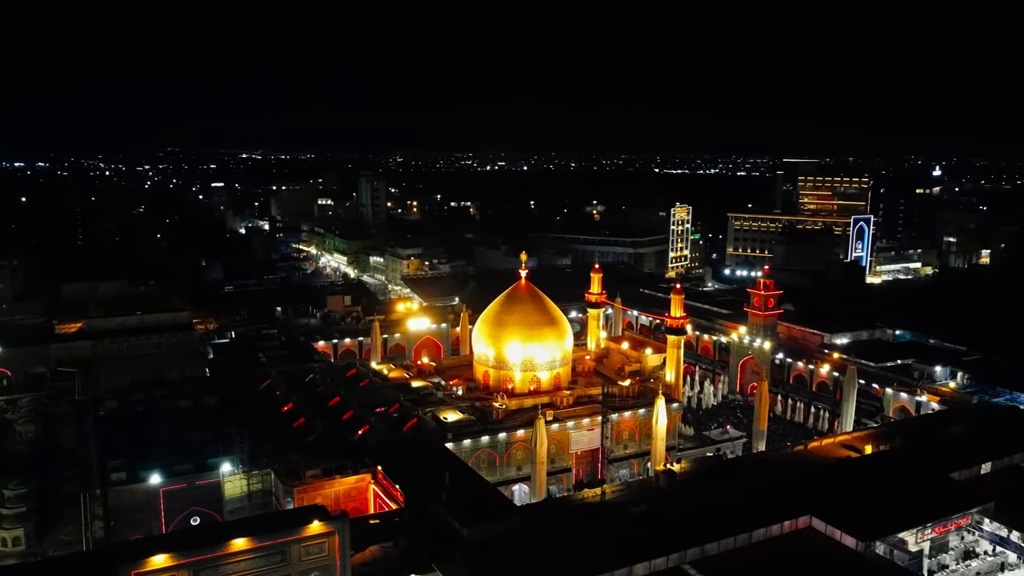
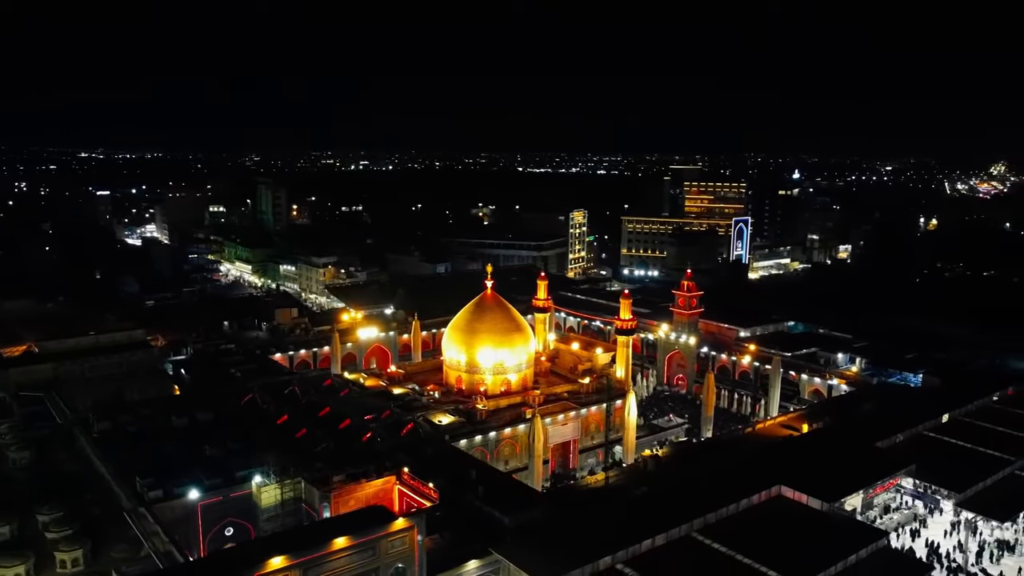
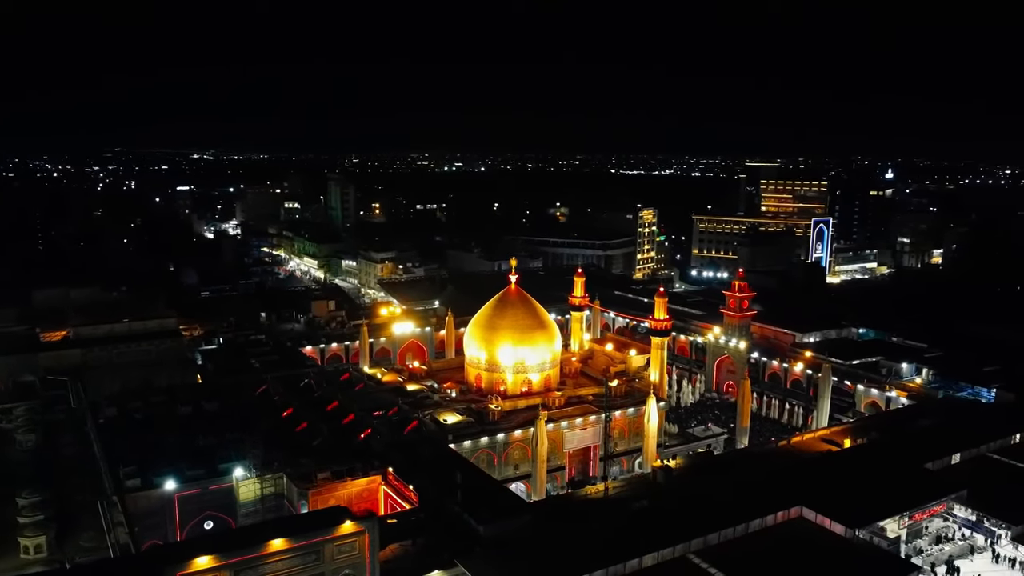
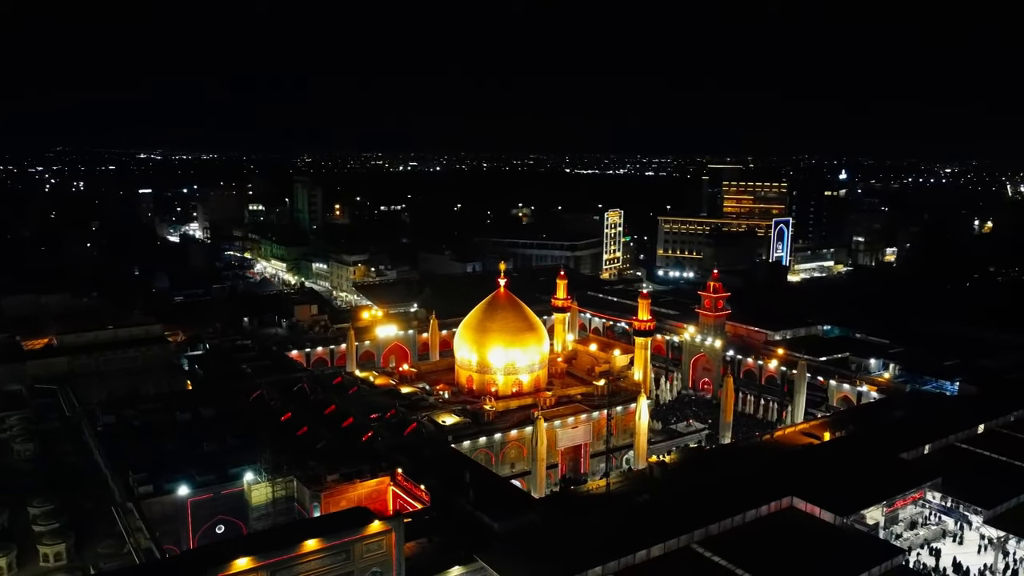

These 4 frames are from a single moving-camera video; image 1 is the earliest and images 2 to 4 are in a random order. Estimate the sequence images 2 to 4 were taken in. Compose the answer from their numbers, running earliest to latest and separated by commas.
3, 4, 2
